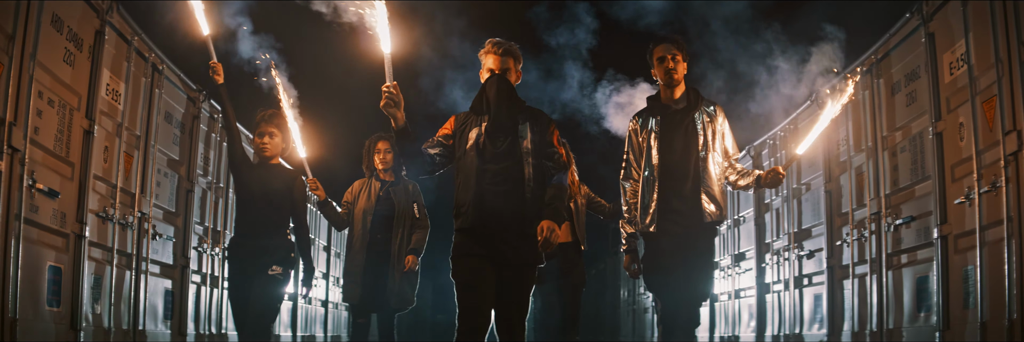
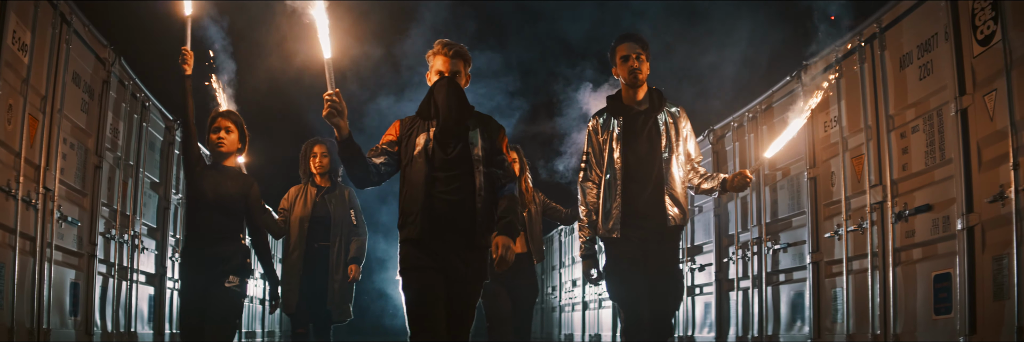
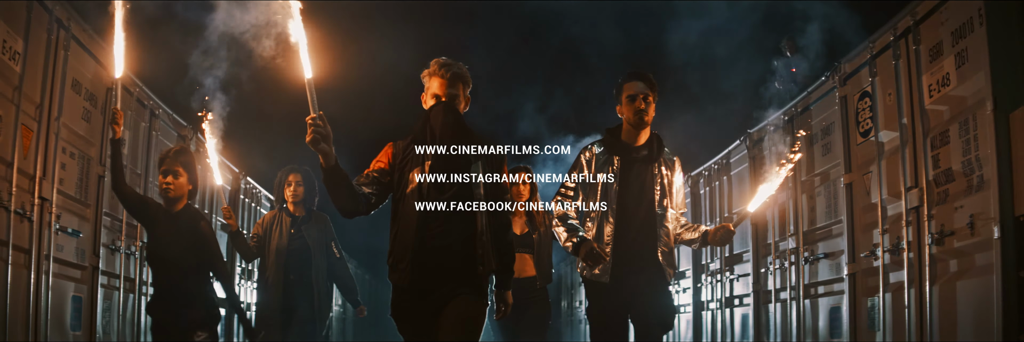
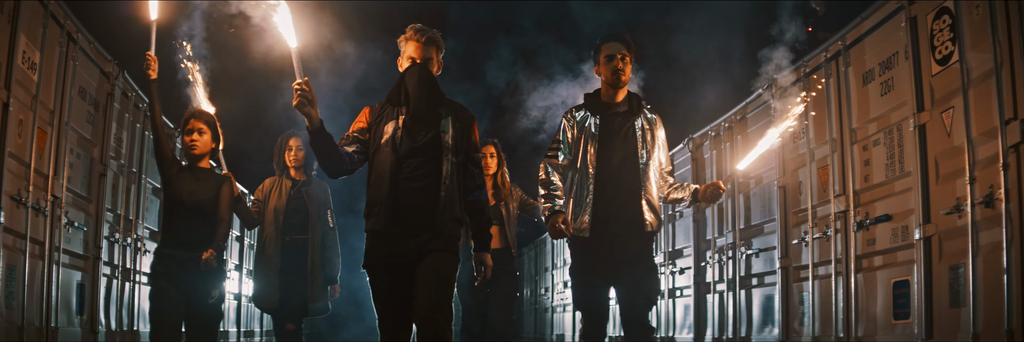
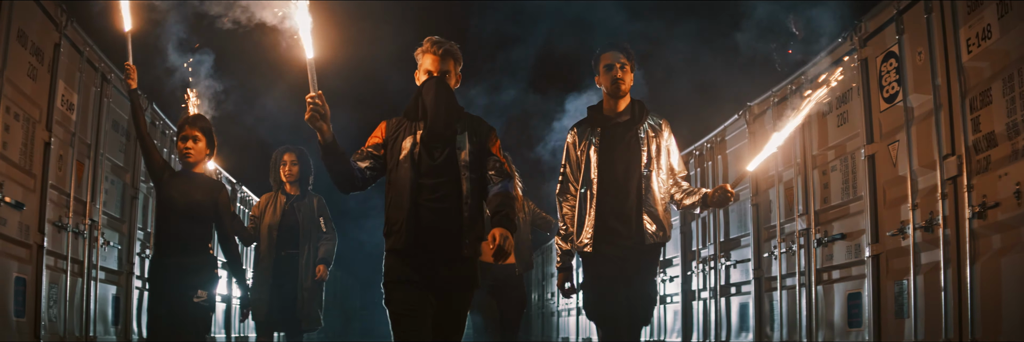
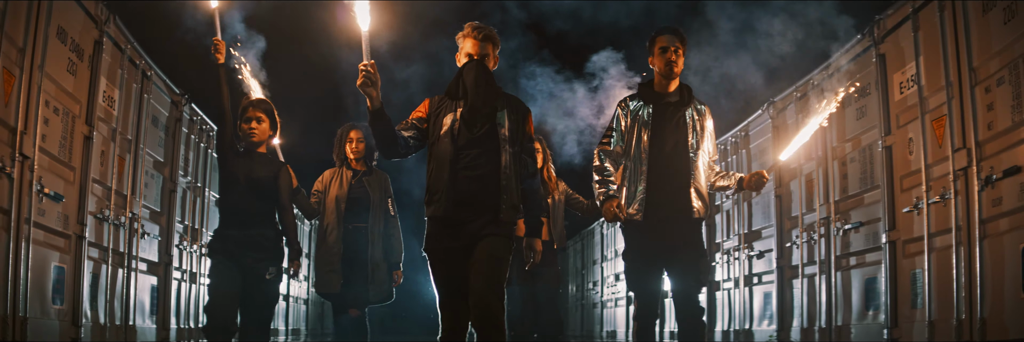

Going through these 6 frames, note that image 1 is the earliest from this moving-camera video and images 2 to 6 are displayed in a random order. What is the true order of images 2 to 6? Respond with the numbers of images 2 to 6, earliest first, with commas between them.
6, 2, 4, 5, 3
